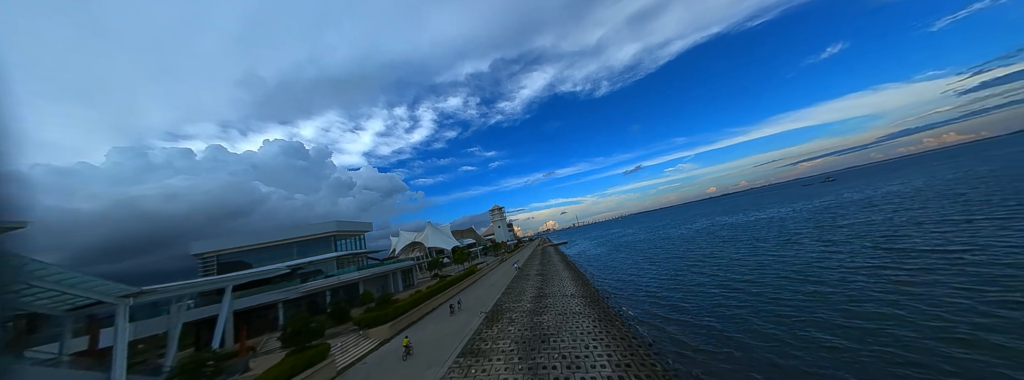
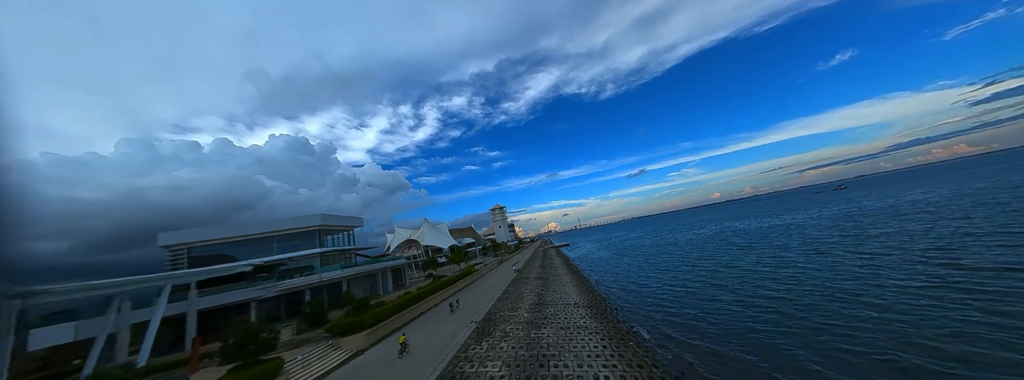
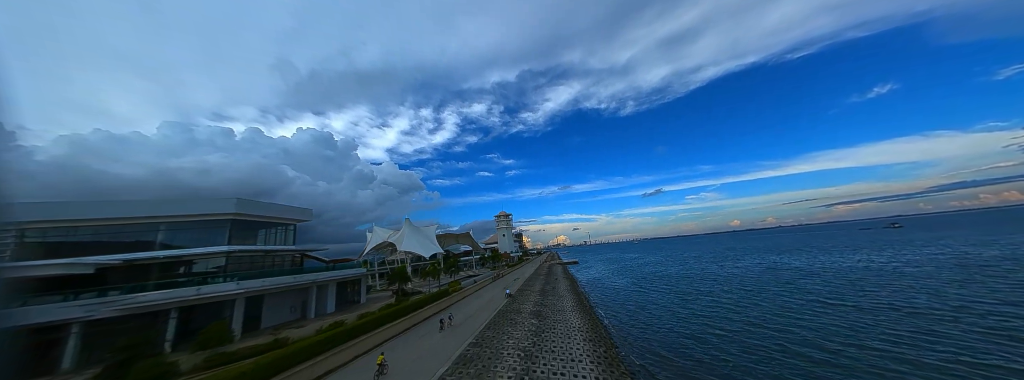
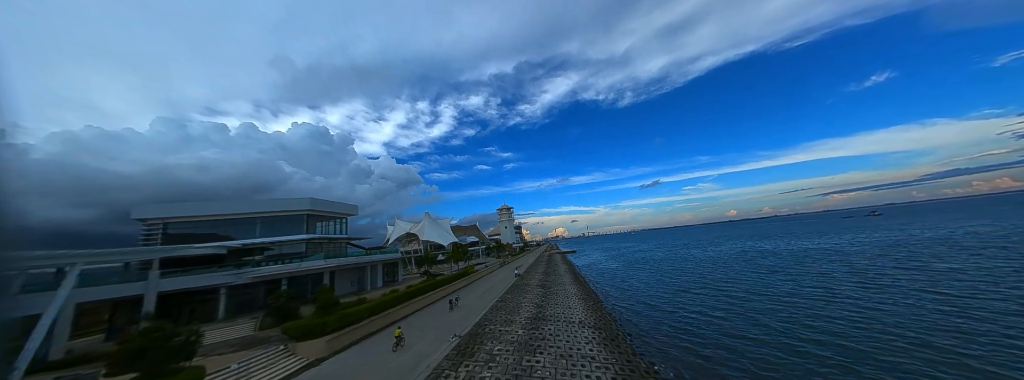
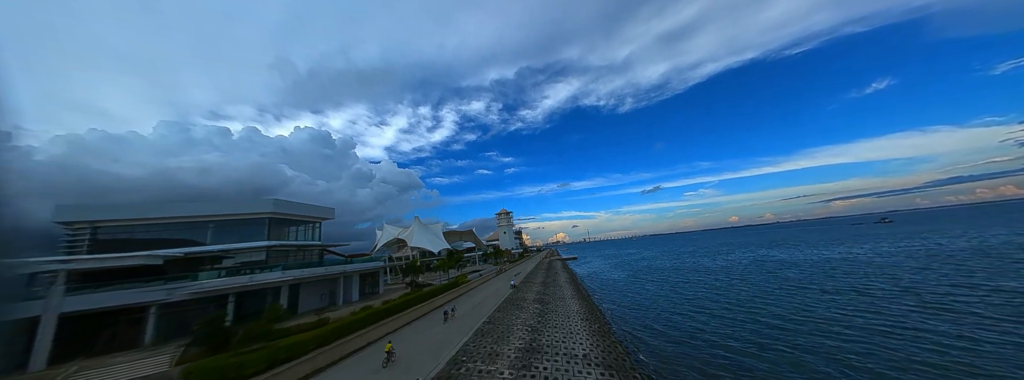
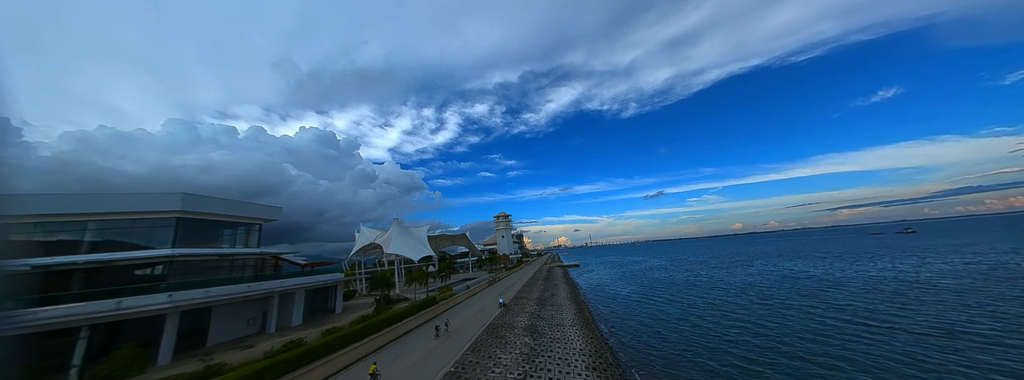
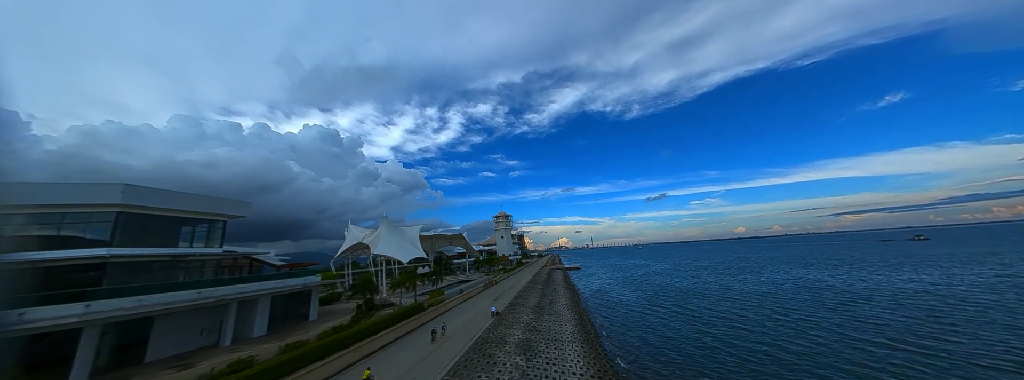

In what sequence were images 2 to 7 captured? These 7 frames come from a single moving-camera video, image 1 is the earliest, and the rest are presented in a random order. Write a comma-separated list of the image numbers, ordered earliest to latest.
2, 4, 5, 3, 6, 7
